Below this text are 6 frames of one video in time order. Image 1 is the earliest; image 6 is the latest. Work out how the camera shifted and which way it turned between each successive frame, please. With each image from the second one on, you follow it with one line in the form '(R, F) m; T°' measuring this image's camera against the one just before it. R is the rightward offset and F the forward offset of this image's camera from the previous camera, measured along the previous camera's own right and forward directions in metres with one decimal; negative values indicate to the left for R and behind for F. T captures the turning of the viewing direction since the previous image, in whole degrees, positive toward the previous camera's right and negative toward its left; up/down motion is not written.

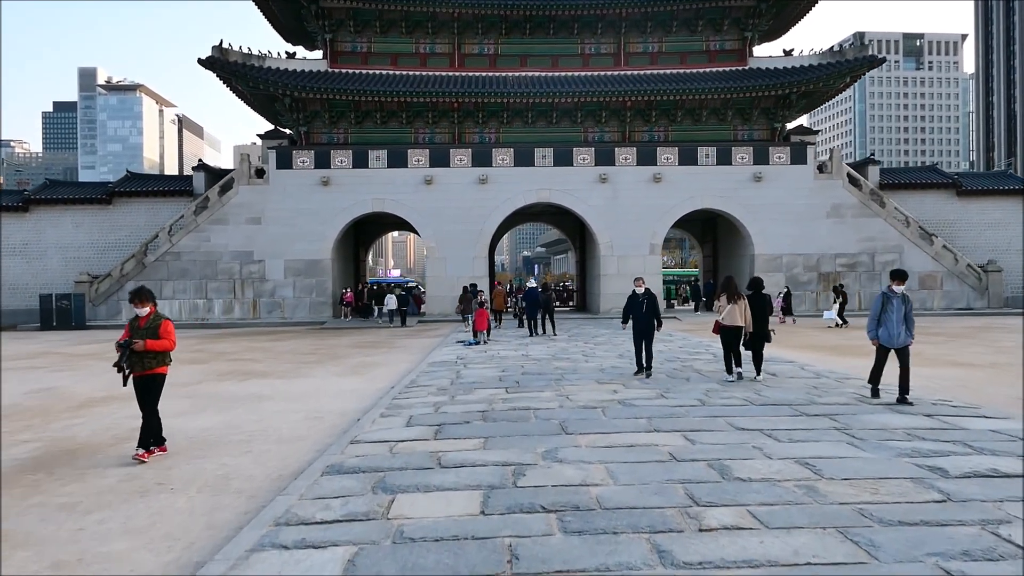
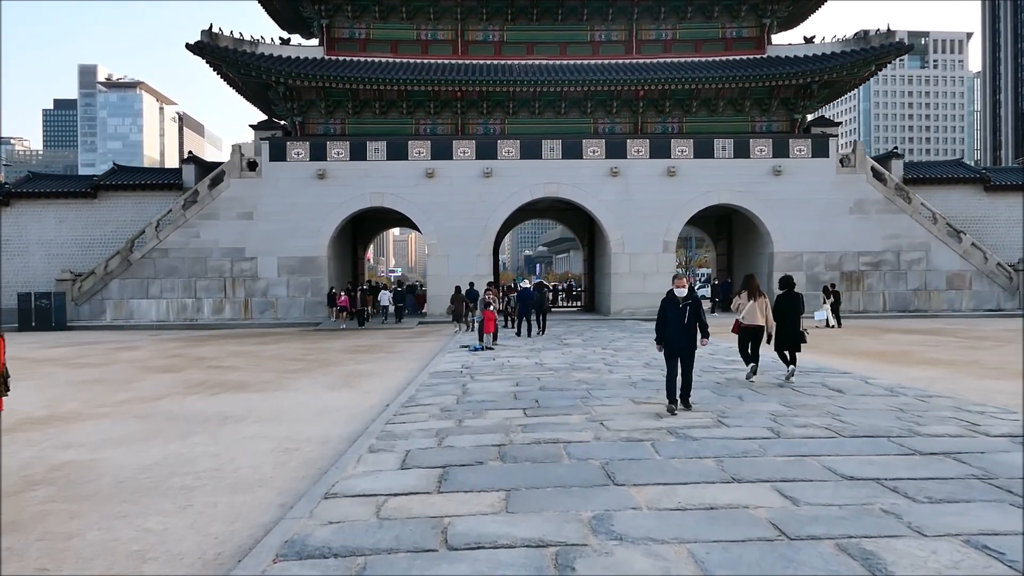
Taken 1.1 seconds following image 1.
(-0.1, +1.4) m; 0°
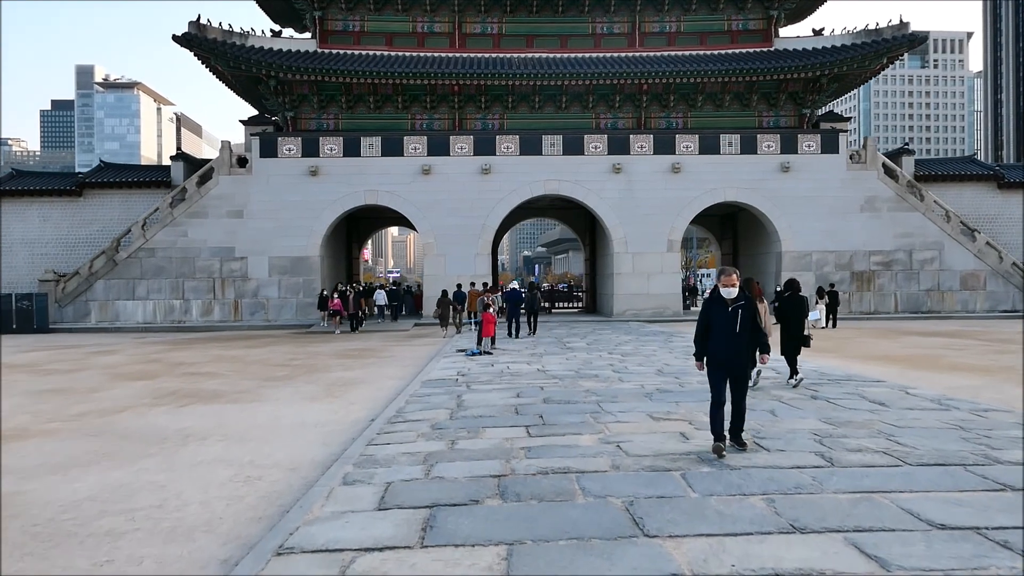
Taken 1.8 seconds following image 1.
(0.0, +0.8) m; 0°
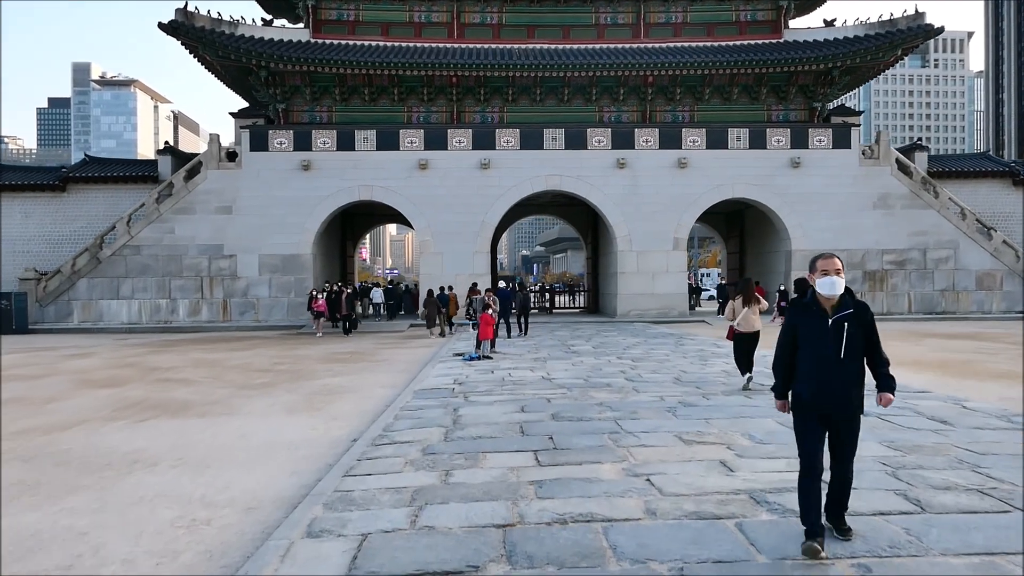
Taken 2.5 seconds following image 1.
(0.0, +0.9) m; 0°
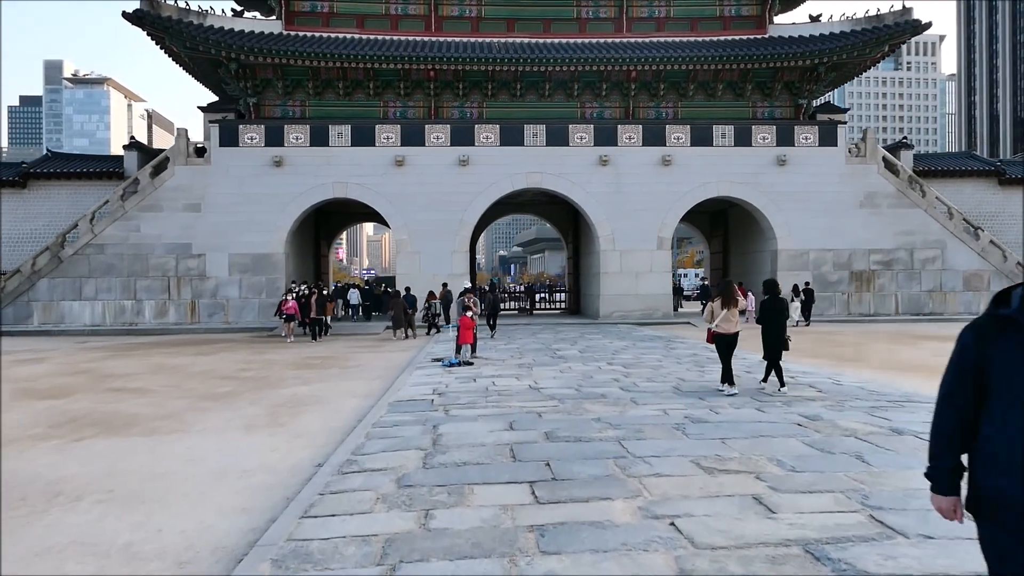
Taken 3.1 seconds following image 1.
(-0.1, +0.7) m; +1°
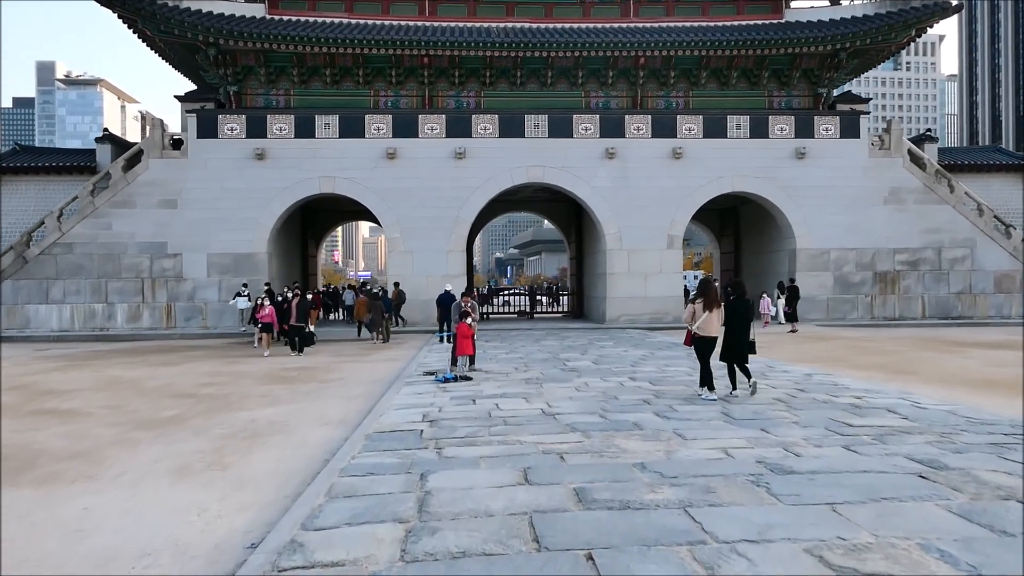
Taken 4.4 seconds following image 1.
(-0.1, +1.5) m; 0°
